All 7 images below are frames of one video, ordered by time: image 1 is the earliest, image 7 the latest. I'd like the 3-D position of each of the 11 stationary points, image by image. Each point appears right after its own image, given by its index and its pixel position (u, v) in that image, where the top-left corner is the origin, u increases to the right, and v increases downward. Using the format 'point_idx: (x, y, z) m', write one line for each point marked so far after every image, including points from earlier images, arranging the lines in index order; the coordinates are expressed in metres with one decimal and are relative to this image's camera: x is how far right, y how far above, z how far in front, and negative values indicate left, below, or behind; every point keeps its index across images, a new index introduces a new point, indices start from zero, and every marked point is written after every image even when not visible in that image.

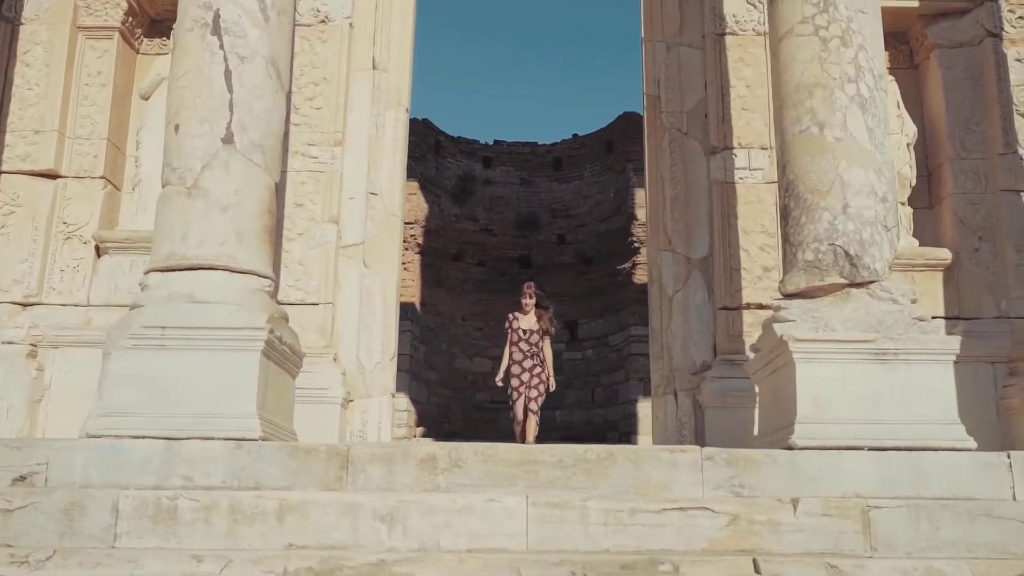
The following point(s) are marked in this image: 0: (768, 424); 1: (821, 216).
0: (+1.3, -0.7, +5.2) m
1: (+1.6, +0.4, +5.1) m
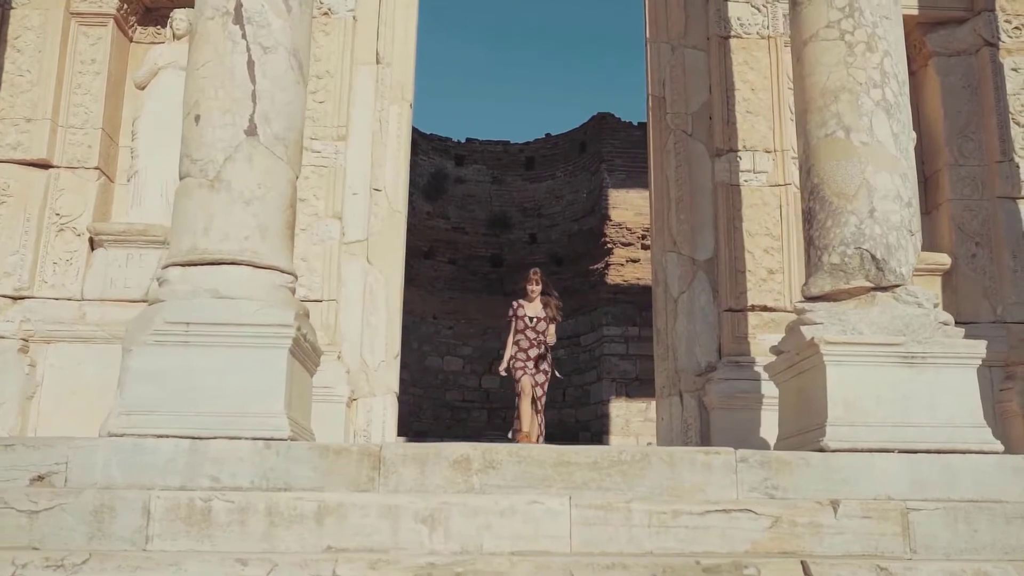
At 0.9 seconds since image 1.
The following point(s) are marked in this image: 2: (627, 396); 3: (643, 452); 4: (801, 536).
0: (+1.5, -0.7, +5.2) m
1: (+1.7, +0.4, +5.1) m
2: (+1.9, -1.8, +16.4) m
3: (+0.6, -0.8, +4.6) m
4: (+1.2, -1.0, +4.1) m
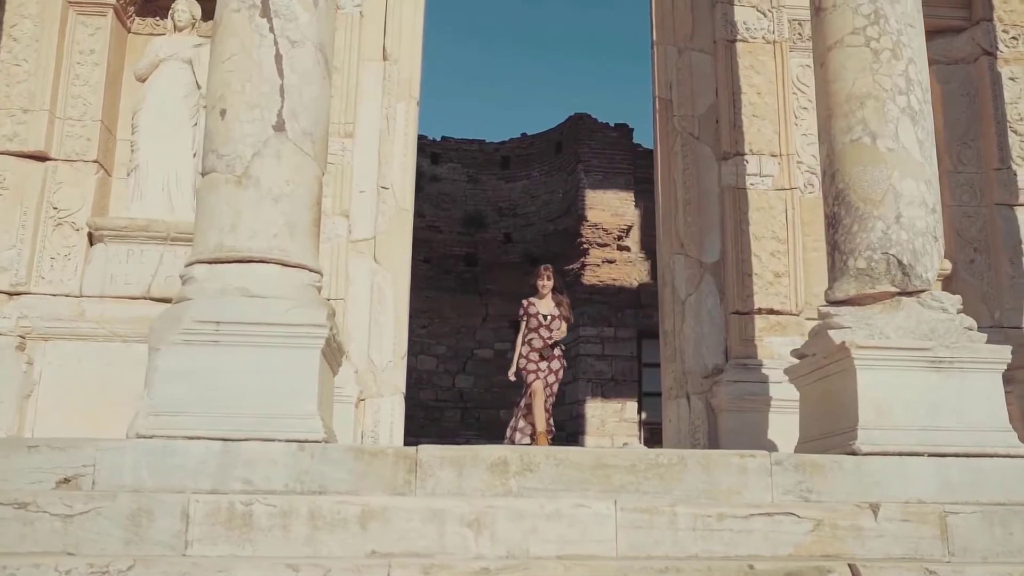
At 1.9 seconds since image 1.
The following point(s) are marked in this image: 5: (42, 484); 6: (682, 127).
0: (+1.6, -0.8, +5.2) m
1: (+1.9, +0.3, +5.1) m
2: (+1.5, -1.8, +16.4) m
3: (+0.8, -0.8, +4.6) m
4: (+1.4, -1.1, +4.2) m
5: (-2.0, -0.8, +4.2) m
6: (+1.3, +1.2, +7.5) m
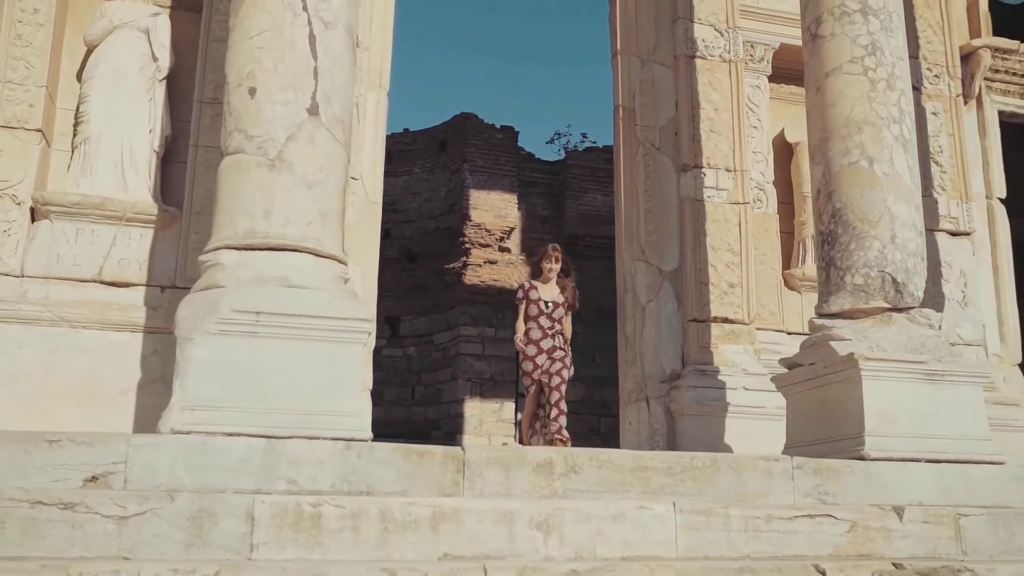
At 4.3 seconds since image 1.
0: (+1.6, -0.8, +5.5) m
1: (+2.0, +0.2, +5.5) m
2: (-0.5, -1.8, +16.5) m
3: (+0.9, -0.8, +4.7) m
4: (+1.6, -1.1, +4.4) m
5: (-1.8, -0.8, +3.9) m
6: (+1.0, +1.2, +7.7) m
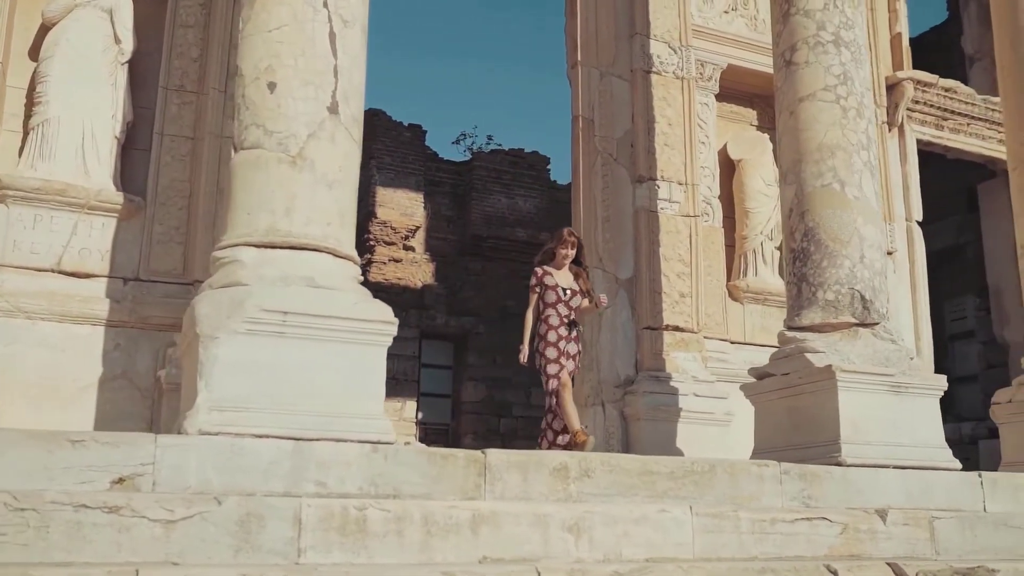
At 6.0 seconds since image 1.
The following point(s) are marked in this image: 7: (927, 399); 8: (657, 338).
0: (+1.6, -0.9, +5.8) m
1: (+1.9, +0.2, +5.8) m
2: (-2.1, -1.8, +16.4) m
3: (+1.0, -0.9, +4.9) m
4: (+1.7, -1.2, +4.7) m
5: (-1.6, -0.7, +3.7) m
6: (+0.7, +1.1, +7.9) m
7: (+2.4, -0.6, +5.7) m
8: (+1.1, -0.4, +7.6) m
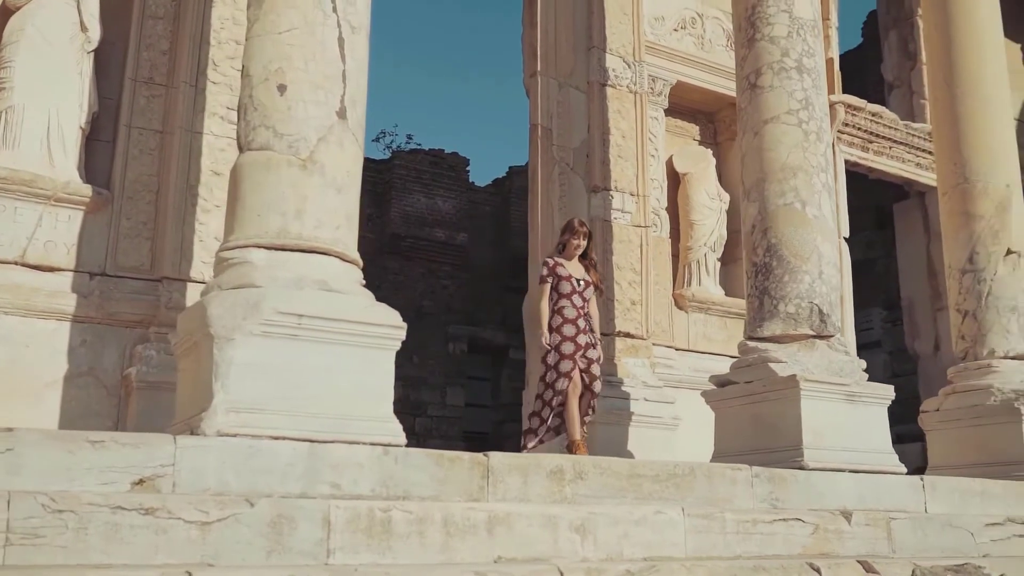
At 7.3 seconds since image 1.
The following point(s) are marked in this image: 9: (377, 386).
0: (+1.4, -1.0, +6.1) m
1: (+1.8, +0.1, +6.1) m
2: (-3.4, -1.7, +16.2) m
3: (+0.9, -0.9, +5.1) m
4: (+1.6, -1.3, +5.0) m
5: (-1.5, -0.7, +3.7) m
6: (+0.4, +1.1, +8.1) m
7: (+2.3, -0.7, +6.1) m
8: (+0.8, -0.4, +7.8) m
9: (-0.6, -0.4, +4.4) m
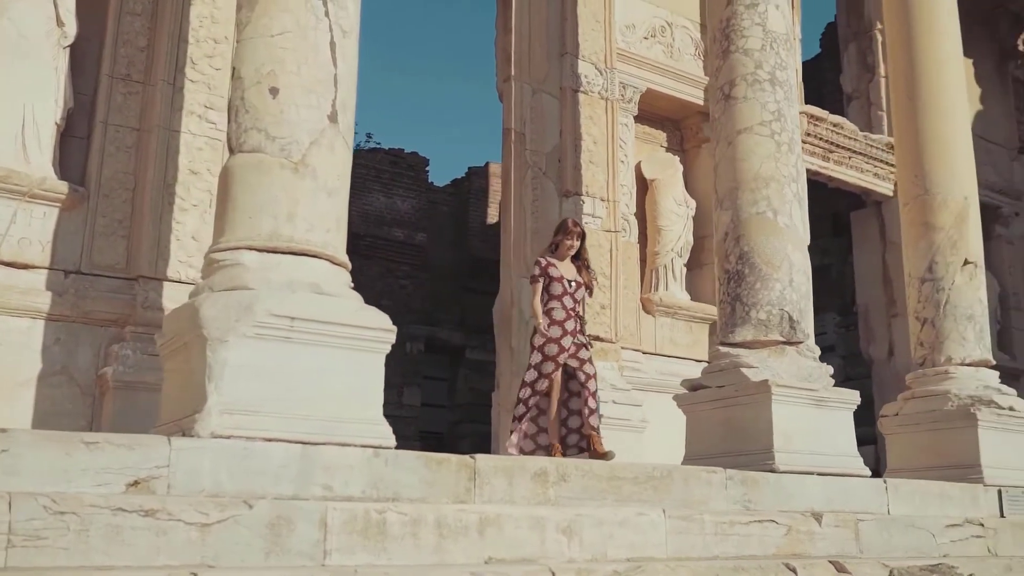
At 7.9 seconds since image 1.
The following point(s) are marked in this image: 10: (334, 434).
0: (+1.3, -1.0, +6.2) m
1: (+1.7, 0.0, +6.3) m
2: (-4.1, -1.7, +16.1) m
3: (+0.8, -1.0, +5.3) m
4: (+1.5, -1.3, +5.2) m
5: (-1.5, -0.7, +3.7) m
6: (+0.2, +1.0, +8.2) m
7: (+2.1, -0.8, +6.3) m
8: (+0.5, -0.5, +7.9) m
9: (-0.7, -0.4, +4.5) m
10: (-0.8, -0.6, +4.3) m
